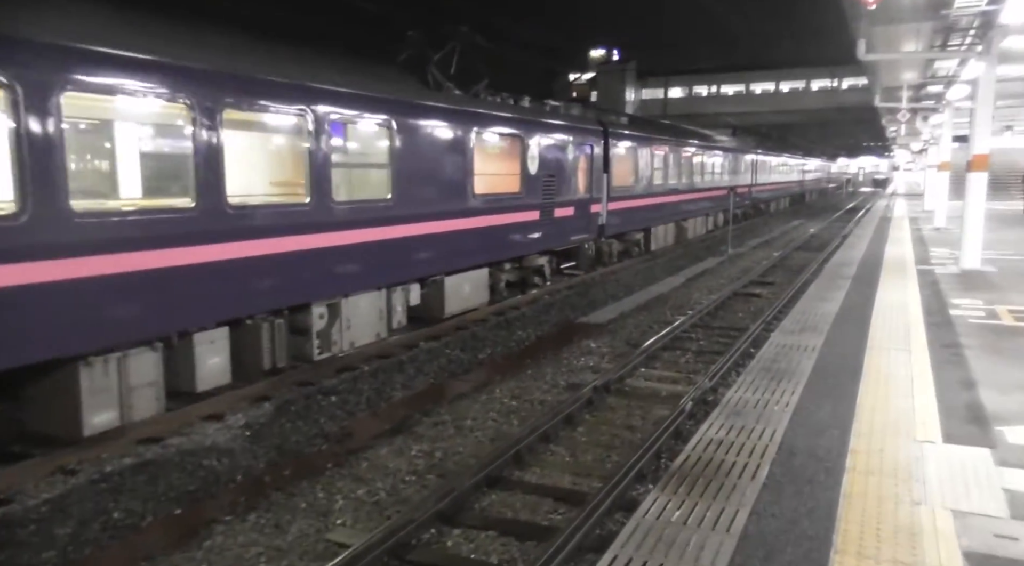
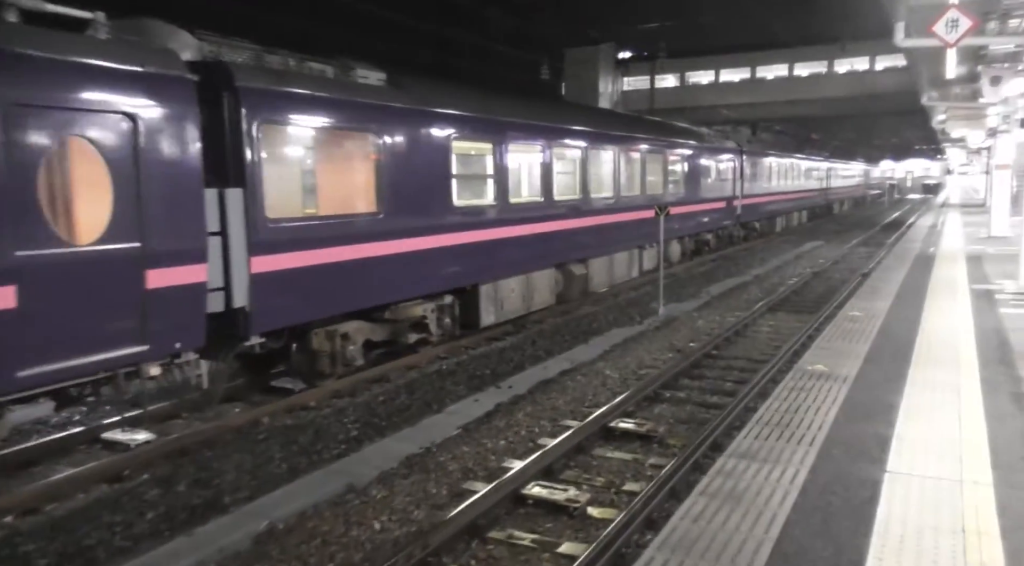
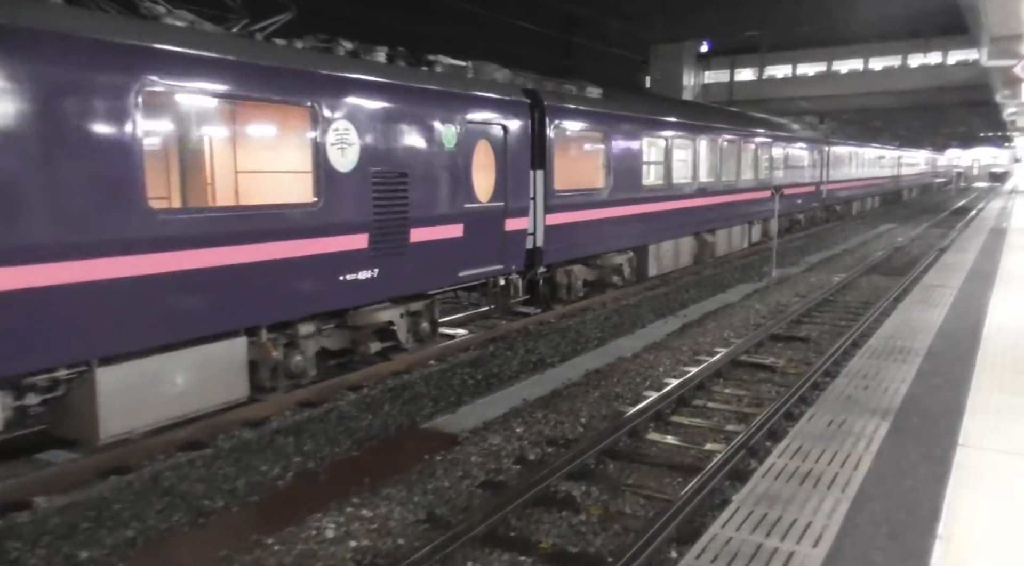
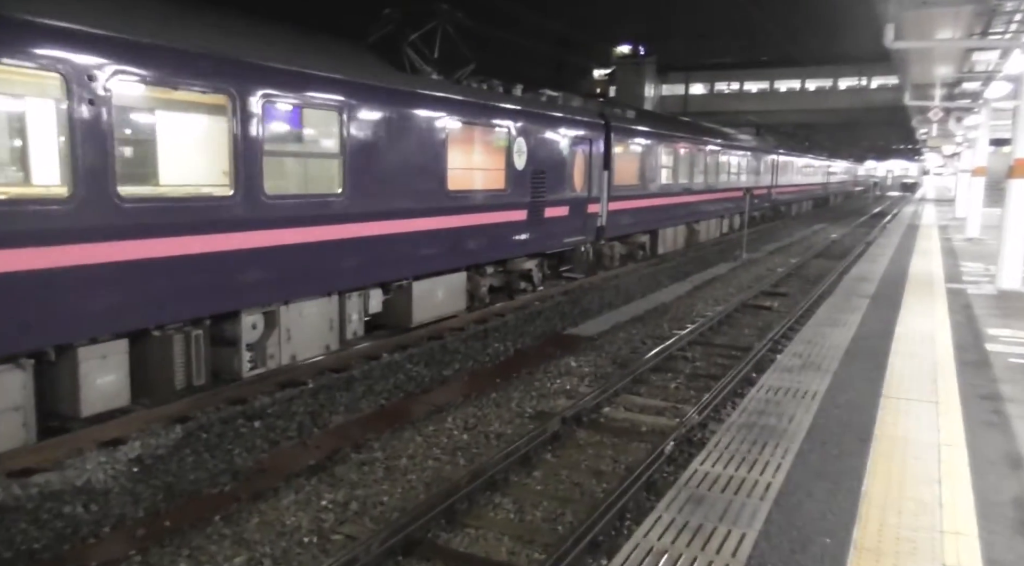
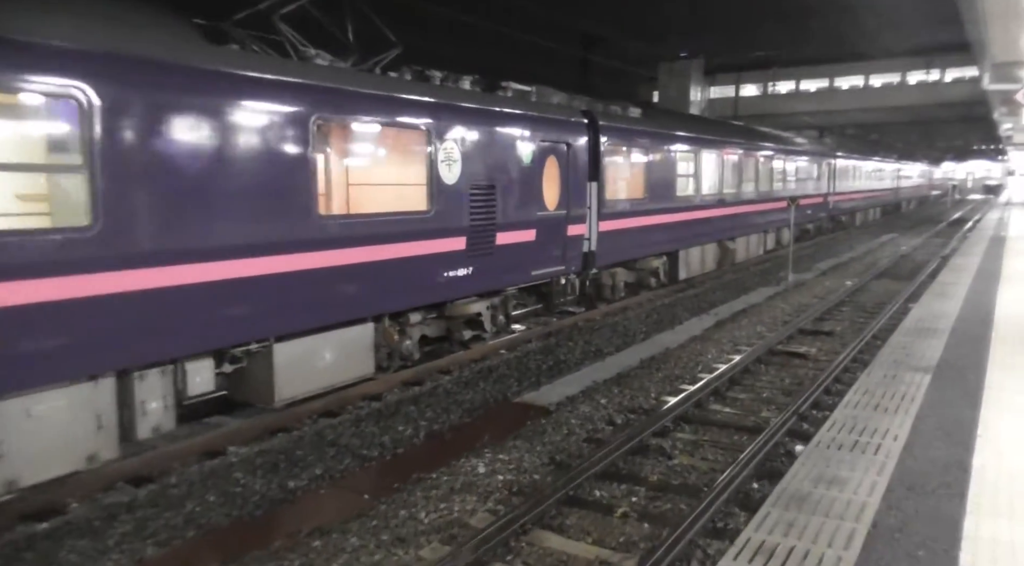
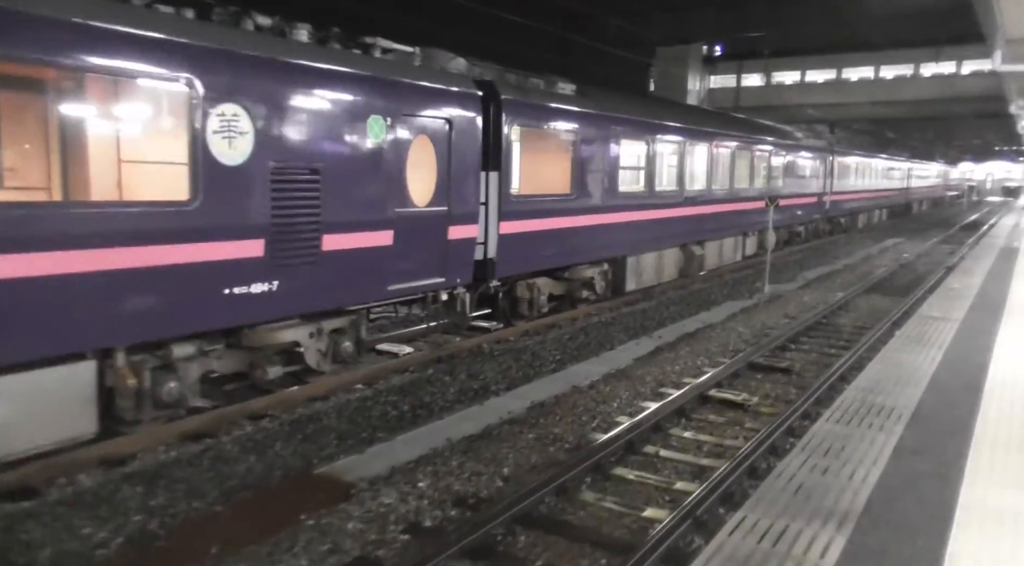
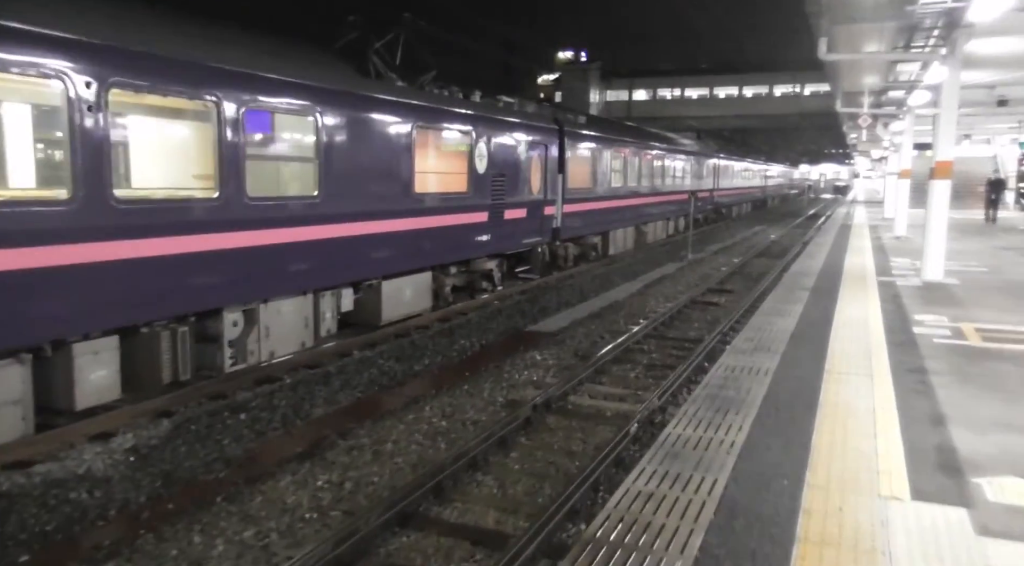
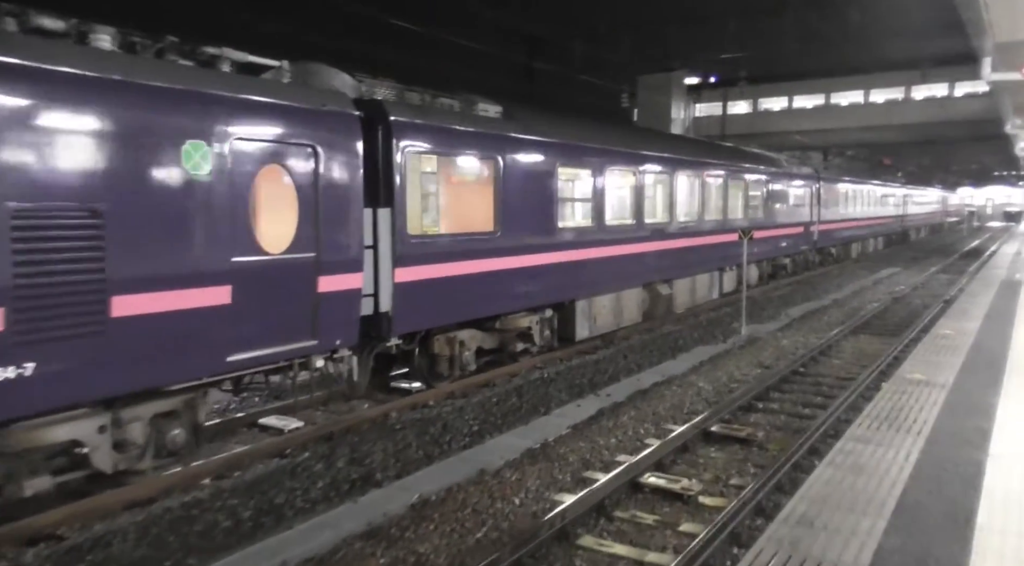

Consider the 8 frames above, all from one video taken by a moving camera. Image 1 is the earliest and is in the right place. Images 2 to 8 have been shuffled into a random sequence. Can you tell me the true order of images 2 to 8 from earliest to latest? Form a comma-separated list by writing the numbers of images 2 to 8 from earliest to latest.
7, 4, 5, 3, 6, 8, 2
